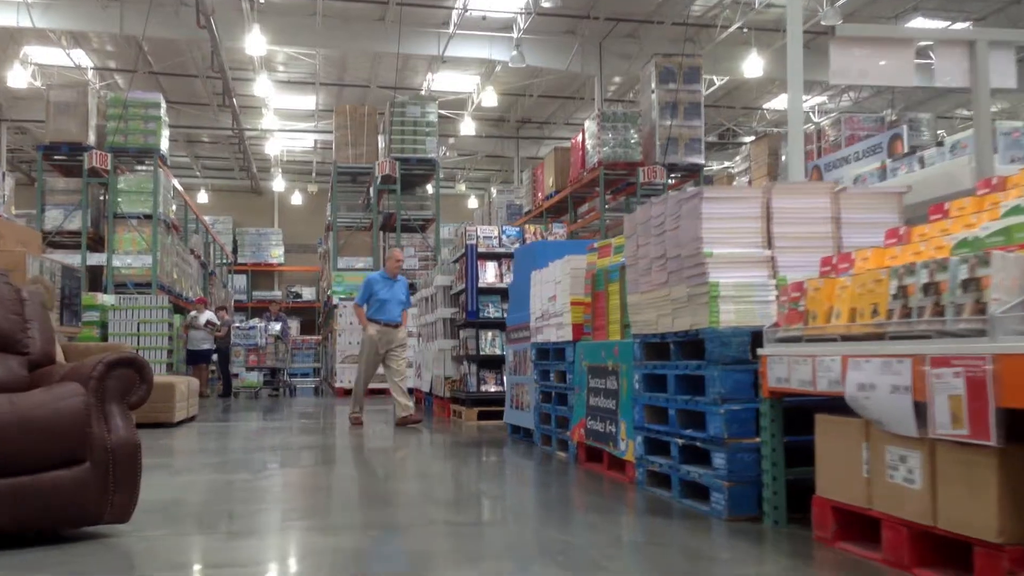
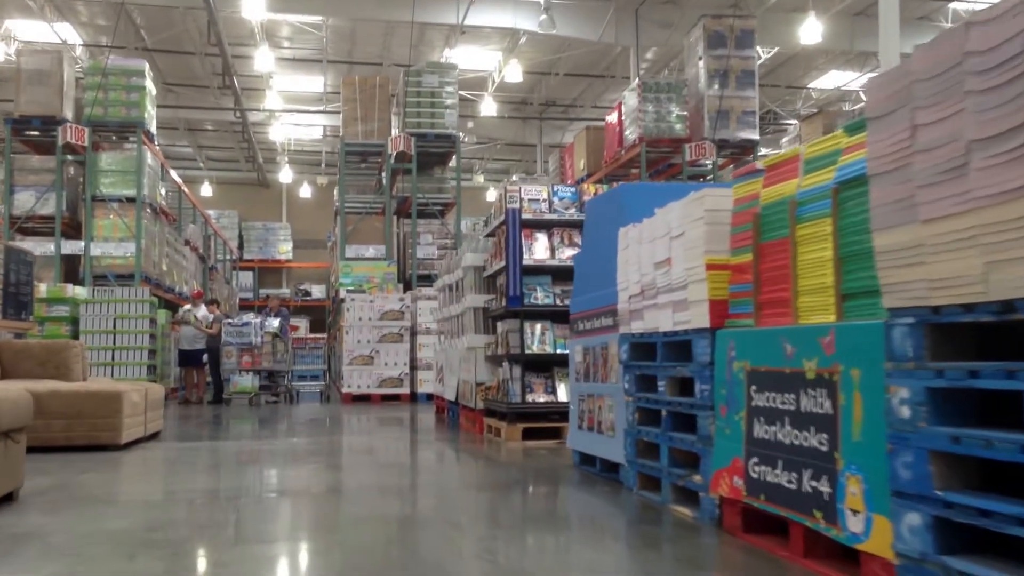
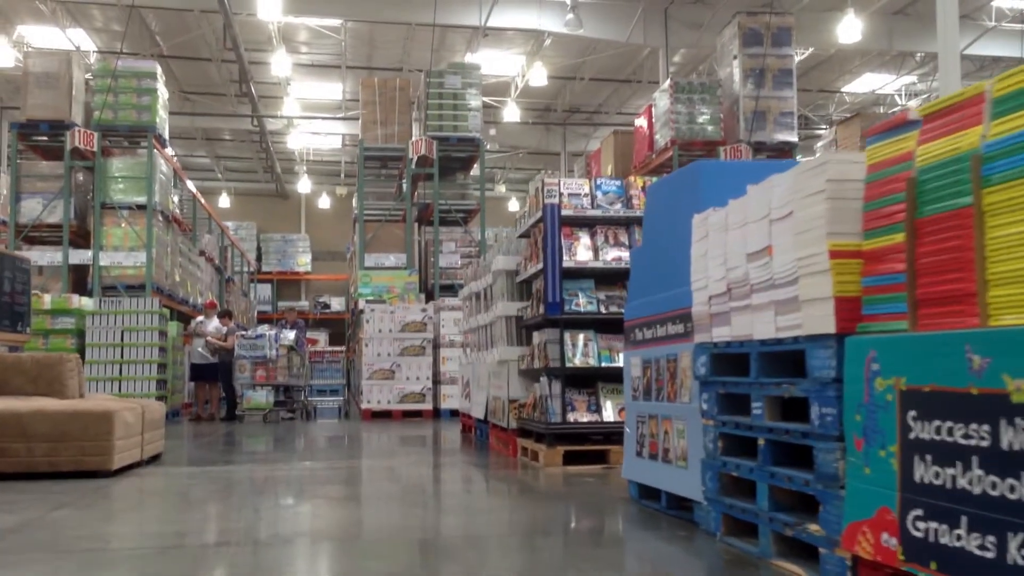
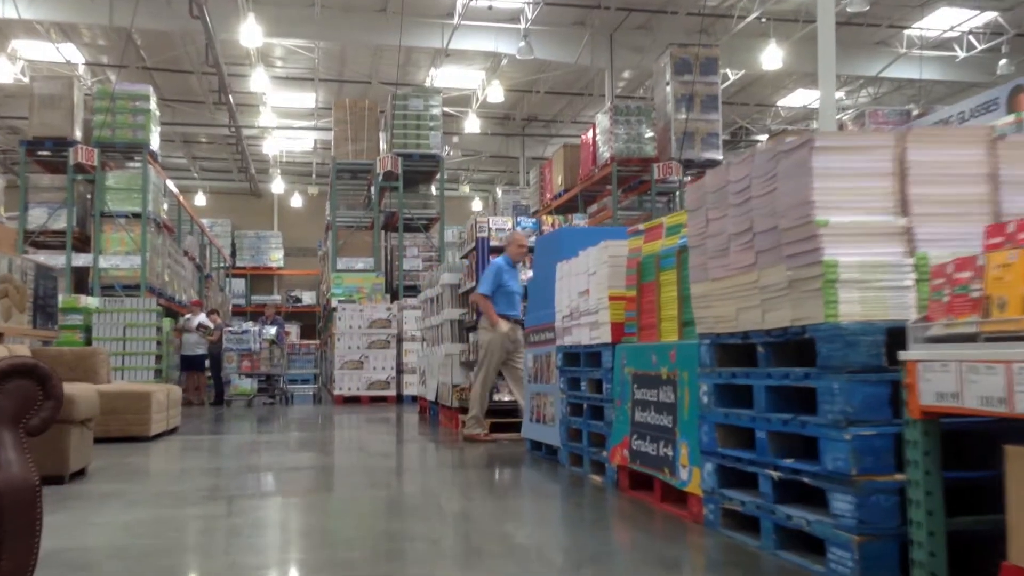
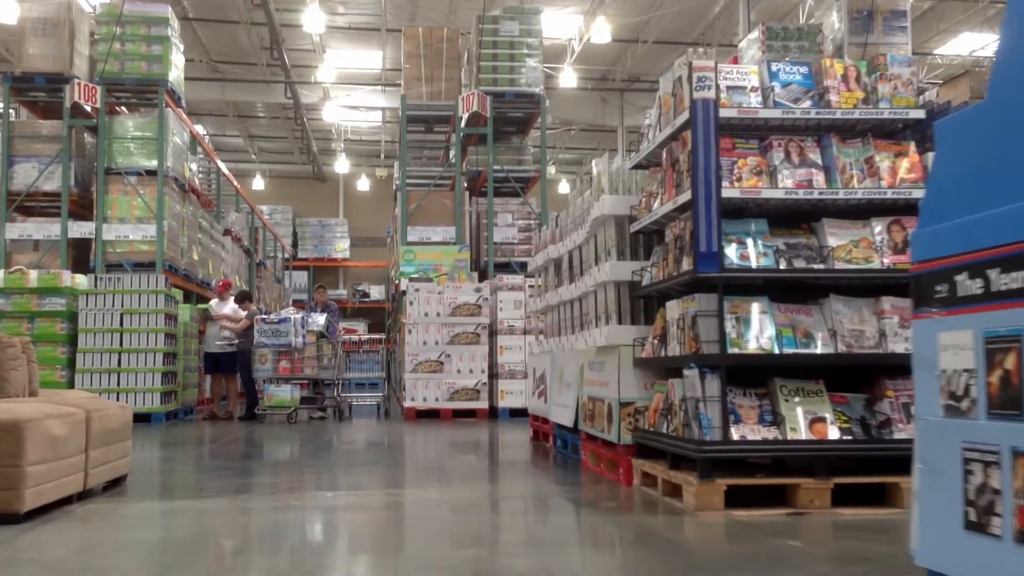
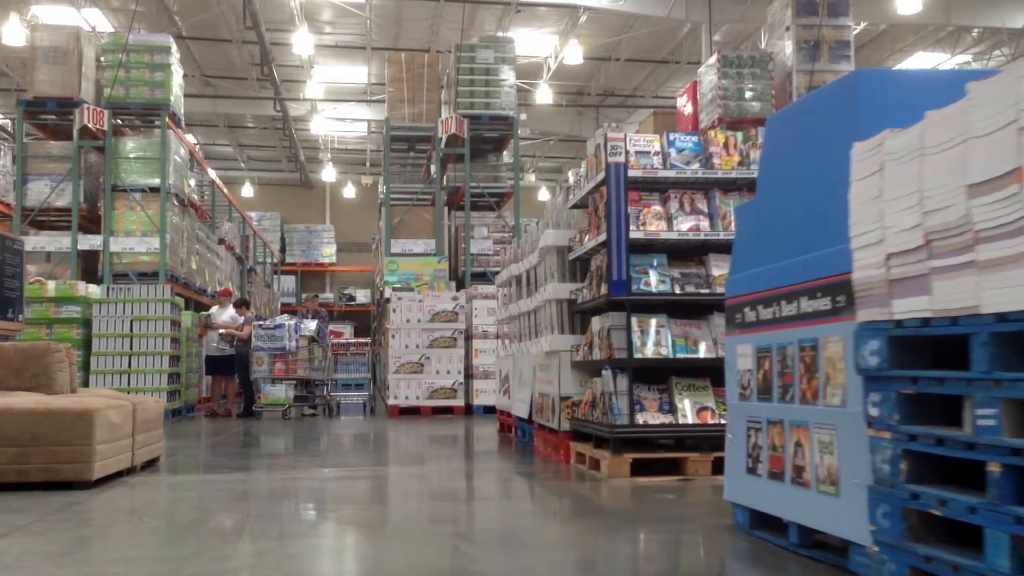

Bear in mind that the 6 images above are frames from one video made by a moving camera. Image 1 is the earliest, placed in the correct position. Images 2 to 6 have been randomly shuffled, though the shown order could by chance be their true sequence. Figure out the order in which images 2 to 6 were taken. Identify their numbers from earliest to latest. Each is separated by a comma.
4, 2, 3, 6, 5
